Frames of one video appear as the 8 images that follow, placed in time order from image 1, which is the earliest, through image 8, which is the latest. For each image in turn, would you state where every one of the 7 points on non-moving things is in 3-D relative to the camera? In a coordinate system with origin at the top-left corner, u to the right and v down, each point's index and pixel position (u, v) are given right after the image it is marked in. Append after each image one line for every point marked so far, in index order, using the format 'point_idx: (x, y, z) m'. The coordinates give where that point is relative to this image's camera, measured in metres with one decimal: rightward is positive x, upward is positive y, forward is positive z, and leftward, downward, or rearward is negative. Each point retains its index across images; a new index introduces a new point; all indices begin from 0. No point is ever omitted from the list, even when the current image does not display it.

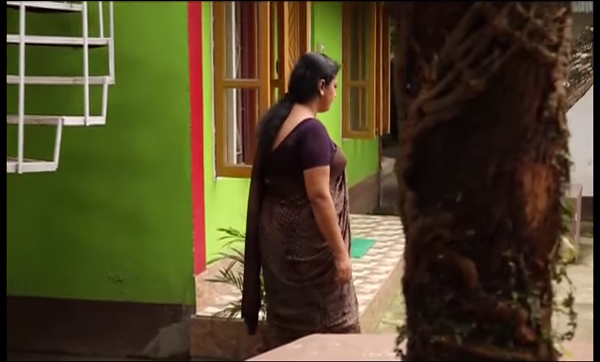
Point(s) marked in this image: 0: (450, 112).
0: (+0.3, +0.2, +1.9) m
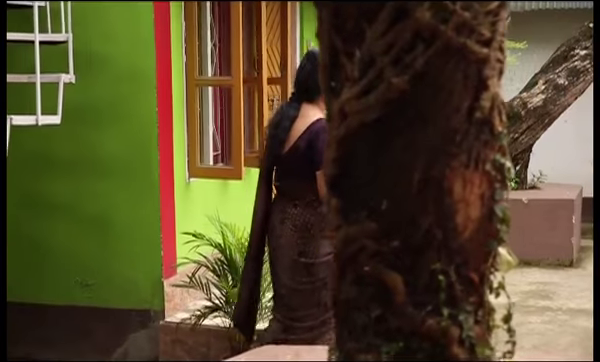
0: (+0.2, +0.1, +1.8) m
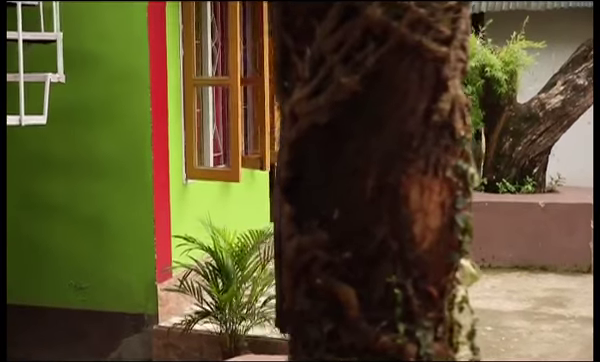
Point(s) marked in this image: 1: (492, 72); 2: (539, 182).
0: (0.0, +0.1, +1.7) m
1: (+1.6, +0.9, +6.9) m
2: (+2.1, 0.0, +7.2) m
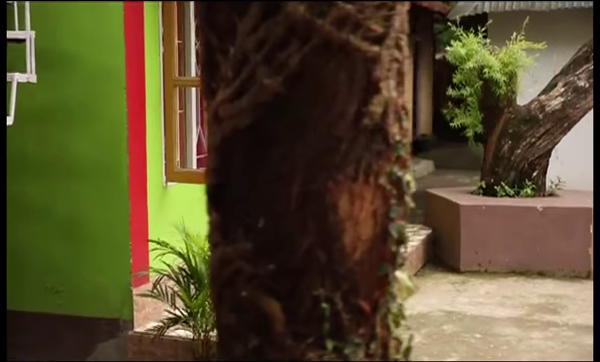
0: (-0.1, +0.1, +1.6) m
1: (+1.5, +0.9, +6.7) m
2: (+2.0, 0.0, +7.0) m
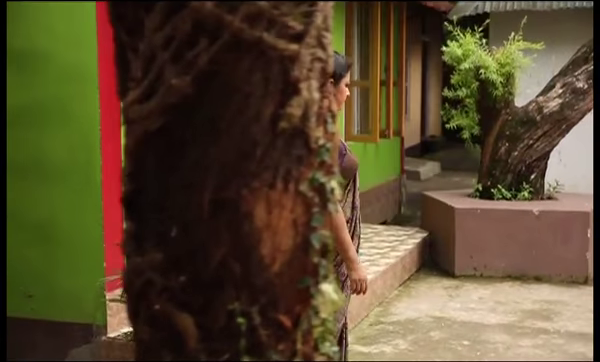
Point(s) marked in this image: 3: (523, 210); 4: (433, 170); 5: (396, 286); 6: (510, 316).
0: (-0.3, +0.1, +1.5) m
1: (+1.5, +0.8, +6.6) m
2: (+2.0, -0.1, +6.9) m
3: (+1.7, -0.2, +6.5) m
4: (+2.2, +0.2, +13.9) m
5: (+0.7, -0.8, +6.1) m
6: (+1.4, -0.9, +5.5) m
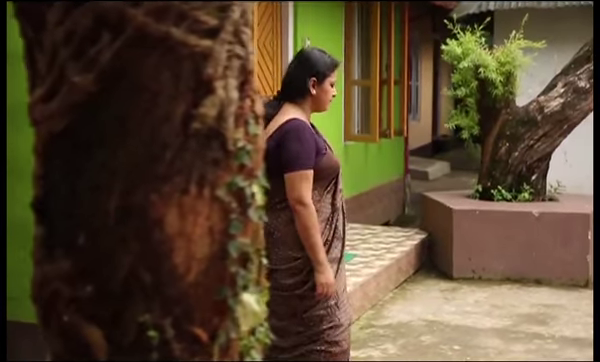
0: (-0.4, +0.1, +1.4) m
1: (+1.4, +0.8, +6.5) m
2: (+1.9, -0.1, +6.8) m
3: (+1.7, -0.2, +6.3) m
4: (+2.3, +0.2, +13.8) m
5: (+0.7, -0.8, +6.0) m
6: (+1.3, -0.9, +5.3) m
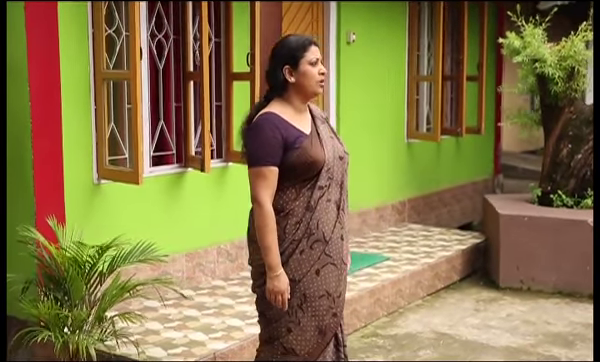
0: (-1.1, +0.1, +1.4) m
1: (+1.7, +0.8, +6.0) m
2: (+2.3, -0.1, +6.2) m
3: (+1.9, -0.3, +5.8) m
4: (+4.1, +0.2, +12.9) m
5: (+0.8, -0.8, +5.7) m
6: (+1.3, -0.9, +4.9) m
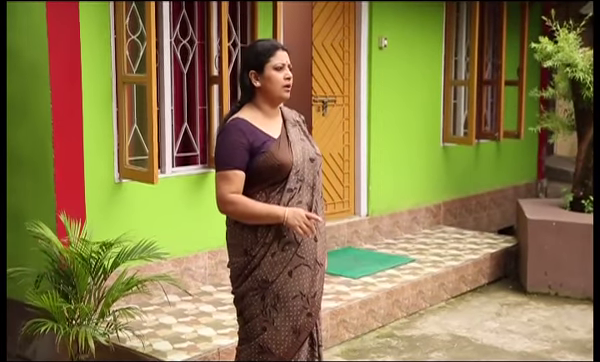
0: (-1.3, +0.1, +1.6) m
1: (+2.0, +0.8, +5.9) m
2: (+2.5, -0.2, +6.1) m
3: (+2.1, -0.3, +5.7) m
4: (+4.9, +0.1, +12.7) m
5: (+1.0, -0.8, +5.7) m
6: (+1.4, -1.0, +4.9) m
